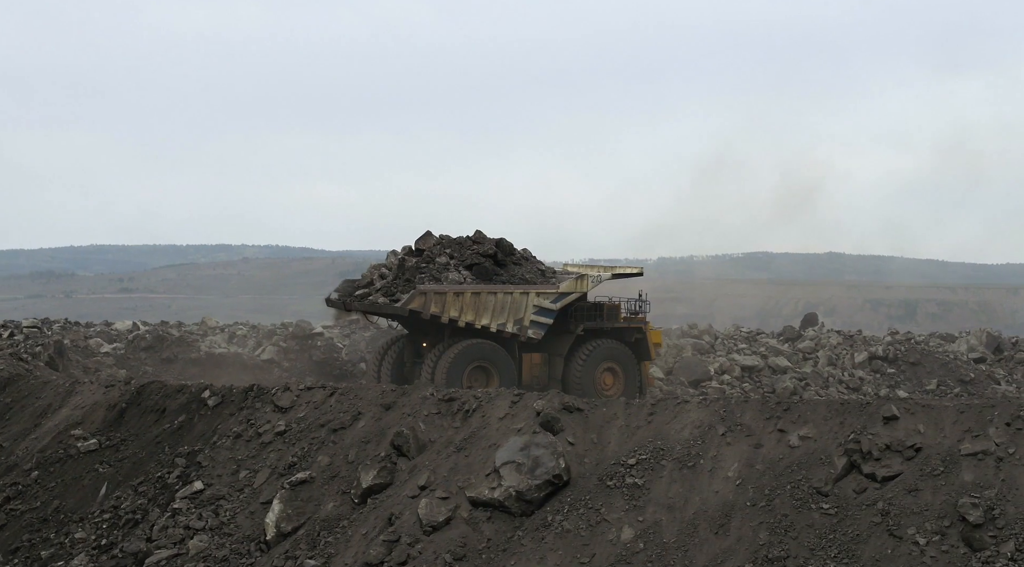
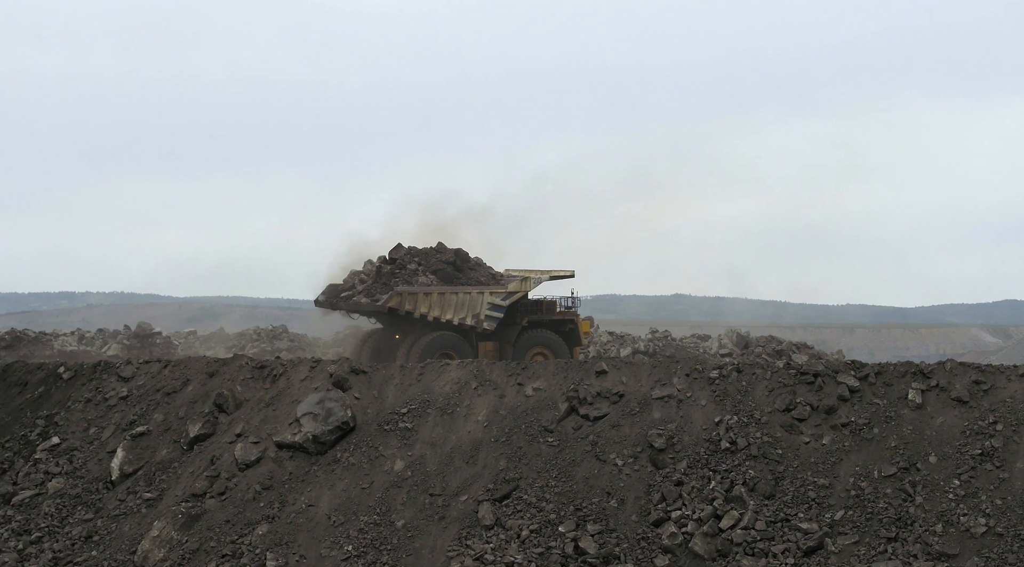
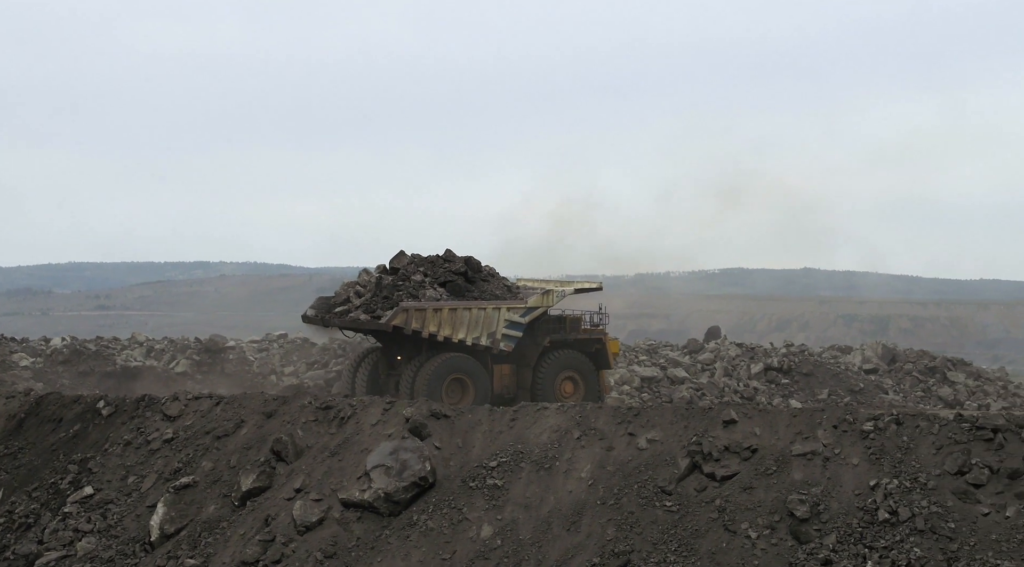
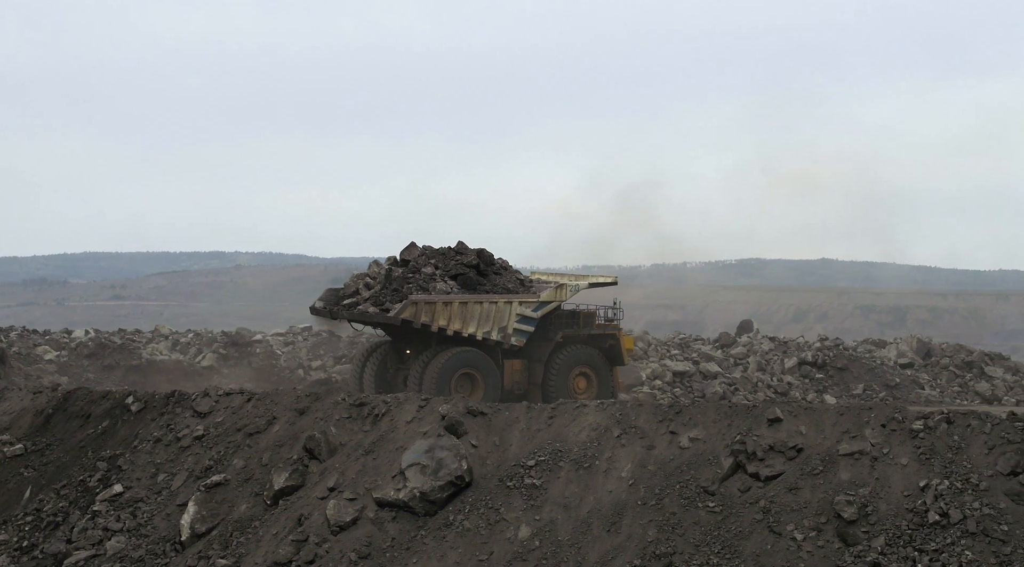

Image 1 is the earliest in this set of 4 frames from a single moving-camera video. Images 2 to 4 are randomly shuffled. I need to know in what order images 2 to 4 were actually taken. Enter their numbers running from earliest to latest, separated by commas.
4, 3, 2
